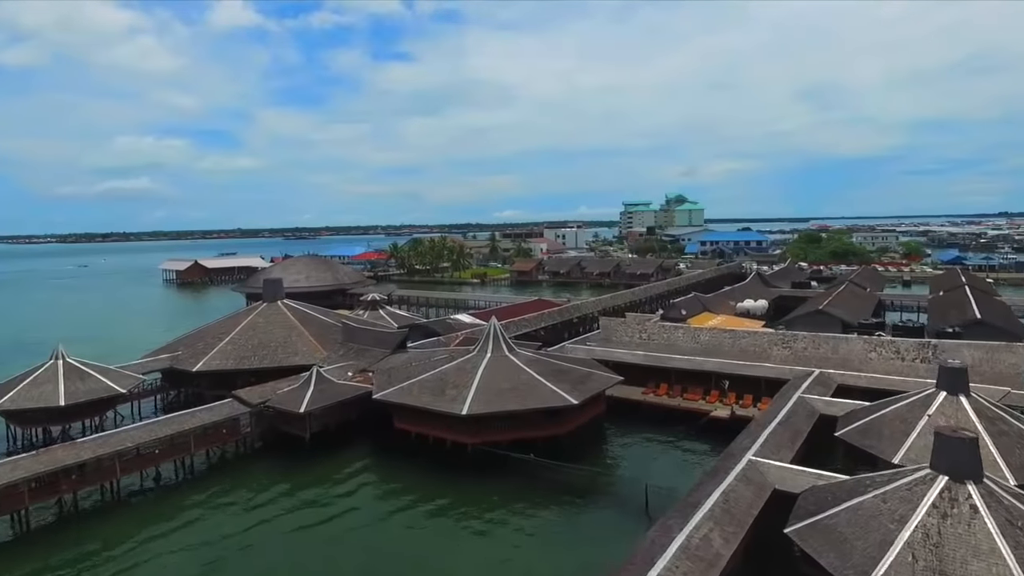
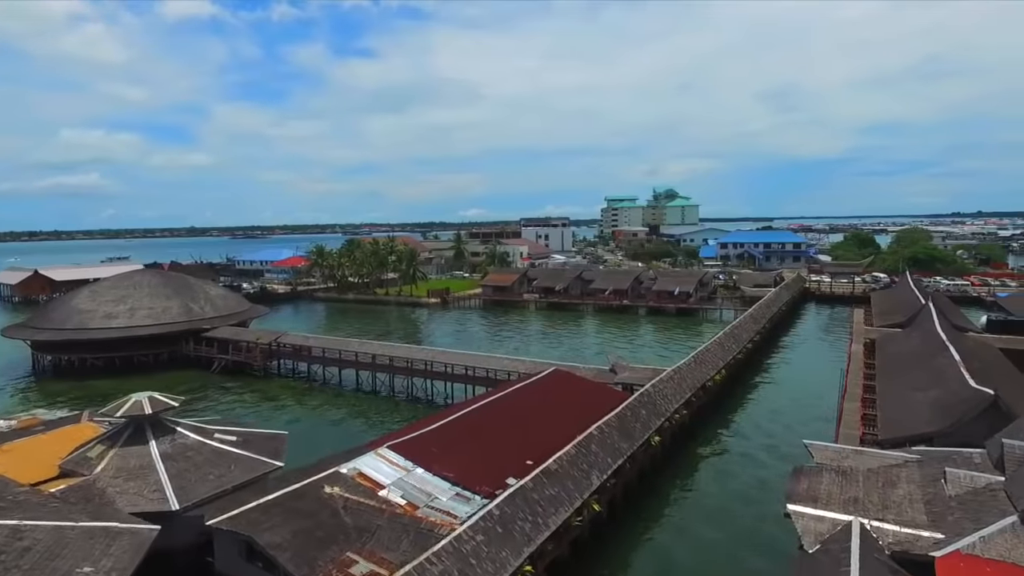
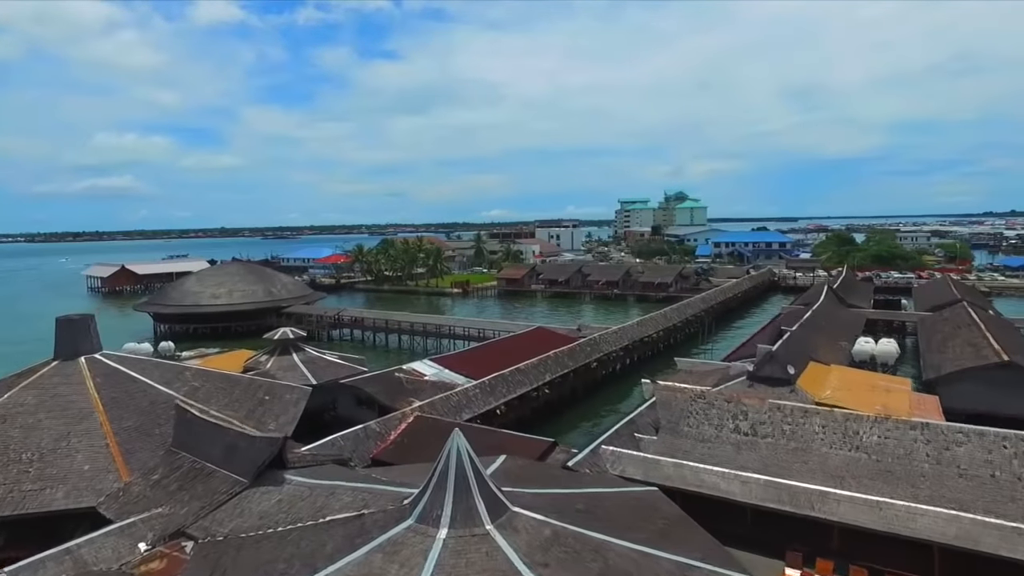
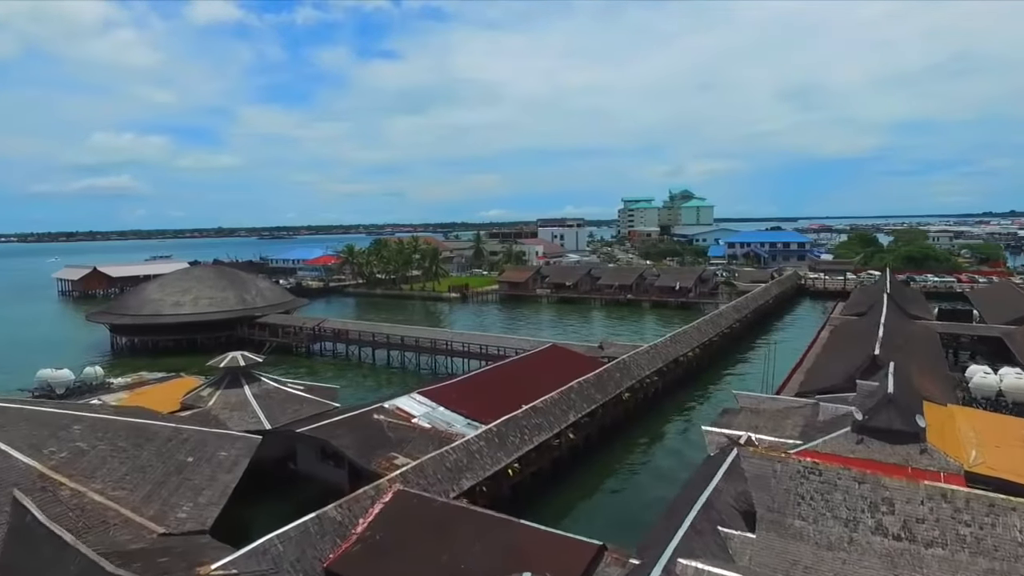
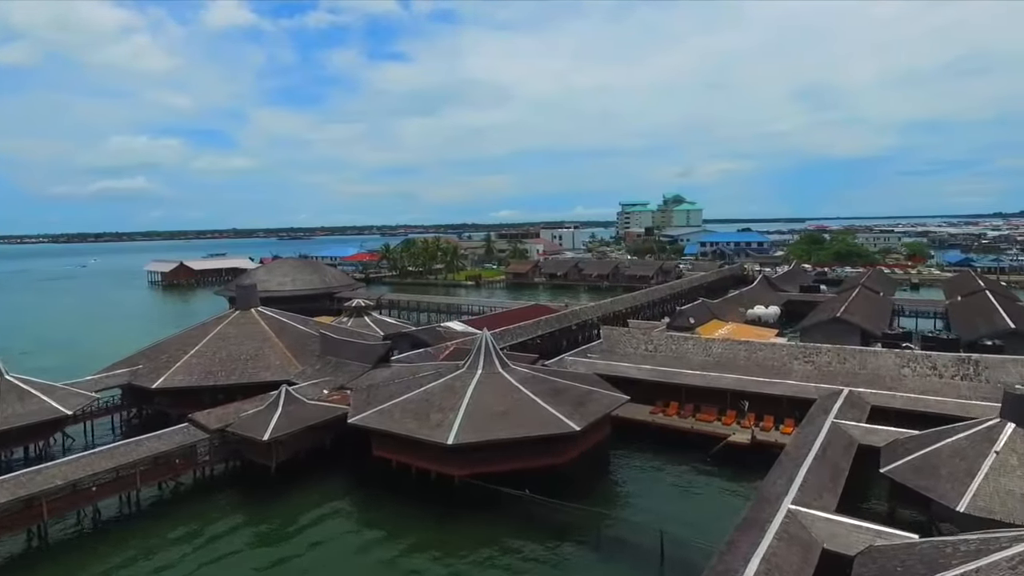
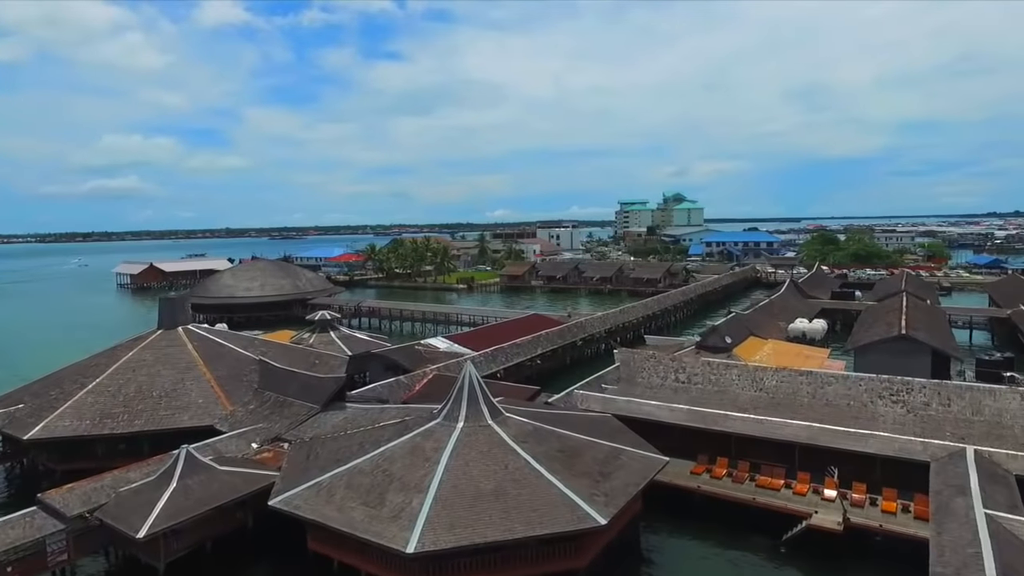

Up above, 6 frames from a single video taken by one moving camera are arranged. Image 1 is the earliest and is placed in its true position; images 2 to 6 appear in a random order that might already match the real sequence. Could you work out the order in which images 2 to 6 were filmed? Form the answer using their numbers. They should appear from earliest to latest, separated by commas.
5, 6, 3, 4, 2
